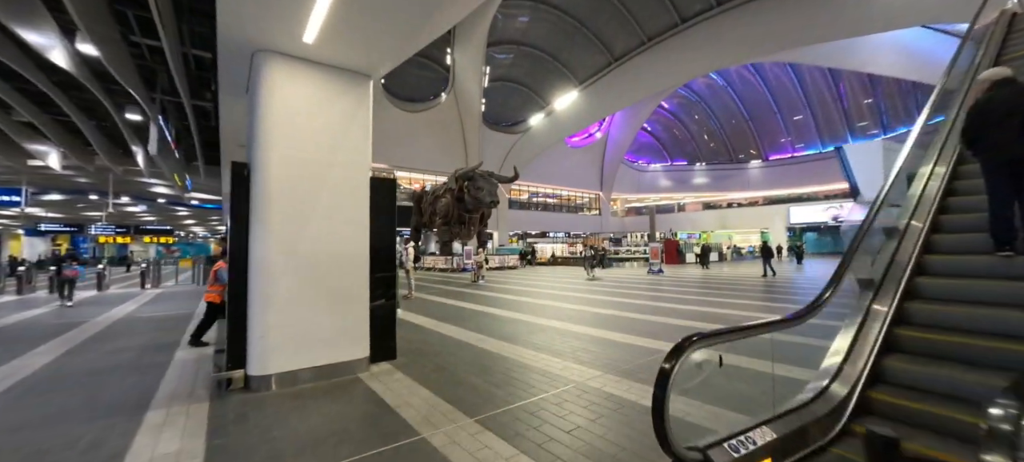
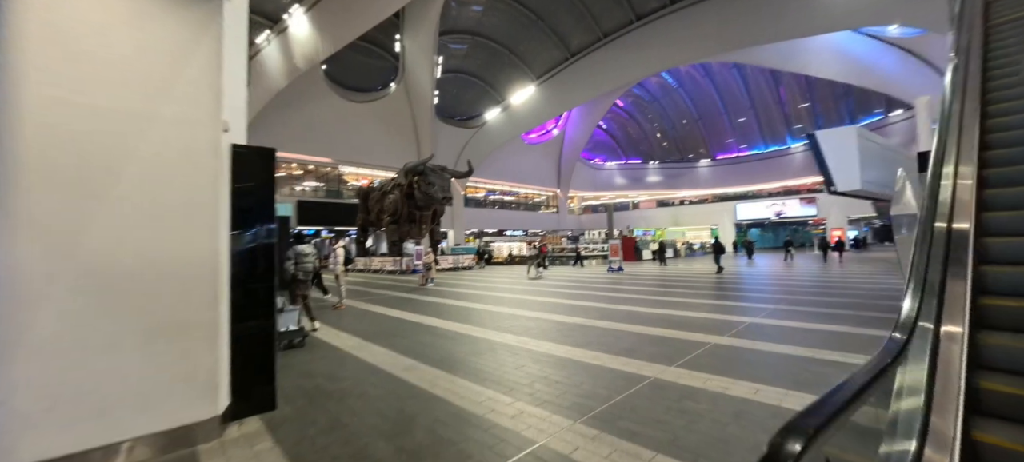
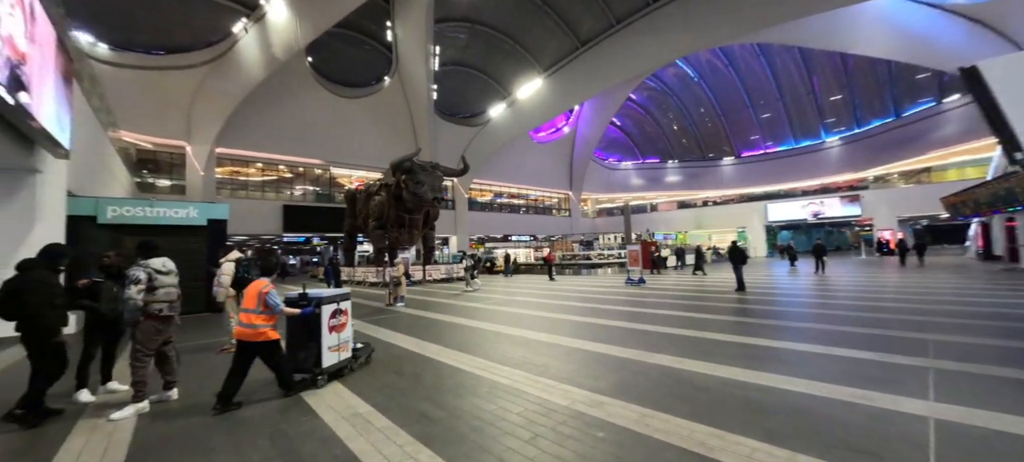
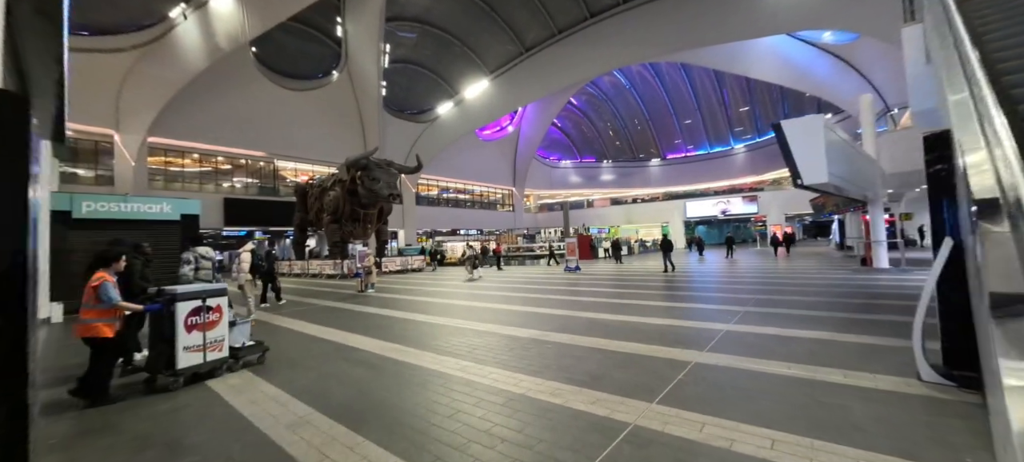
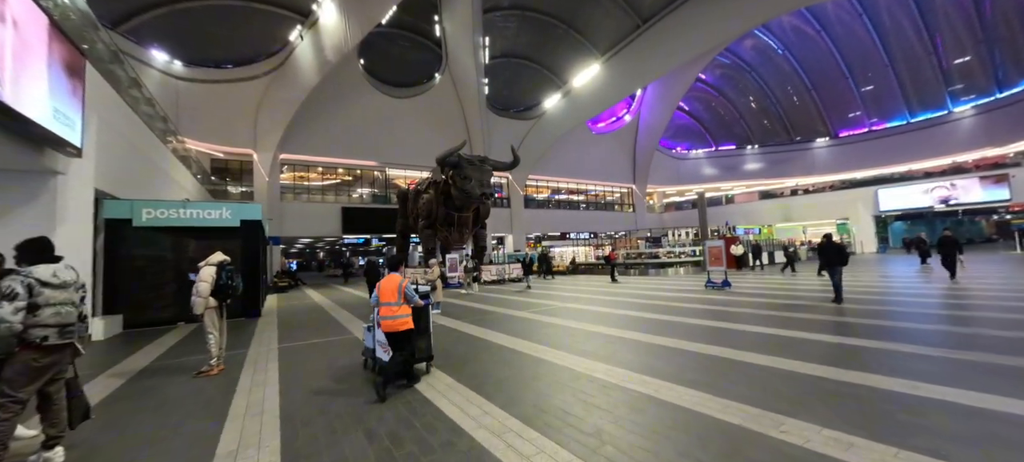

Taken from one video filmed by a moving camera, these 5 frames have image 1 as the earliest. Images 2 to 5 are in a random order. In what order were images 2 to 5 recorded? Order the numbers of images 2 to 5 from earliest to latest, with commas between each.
2, 4, 3, 5
